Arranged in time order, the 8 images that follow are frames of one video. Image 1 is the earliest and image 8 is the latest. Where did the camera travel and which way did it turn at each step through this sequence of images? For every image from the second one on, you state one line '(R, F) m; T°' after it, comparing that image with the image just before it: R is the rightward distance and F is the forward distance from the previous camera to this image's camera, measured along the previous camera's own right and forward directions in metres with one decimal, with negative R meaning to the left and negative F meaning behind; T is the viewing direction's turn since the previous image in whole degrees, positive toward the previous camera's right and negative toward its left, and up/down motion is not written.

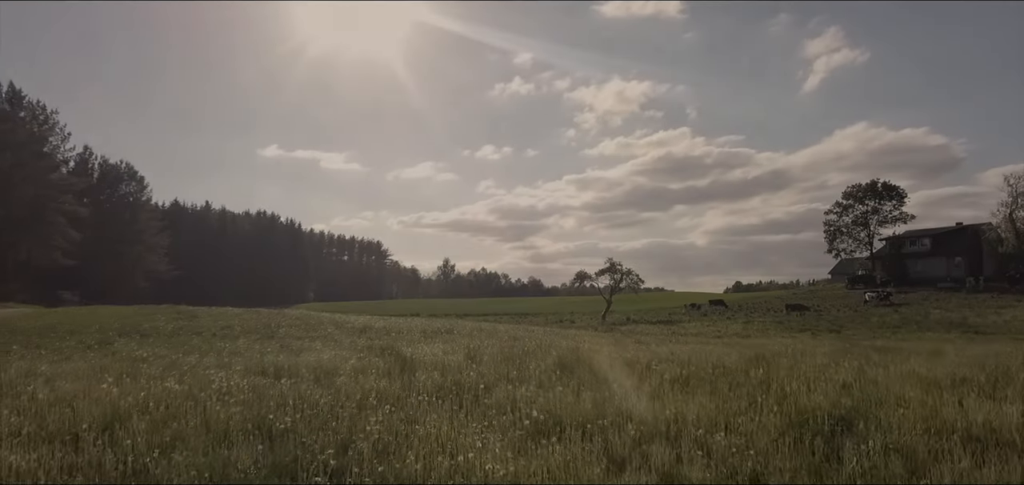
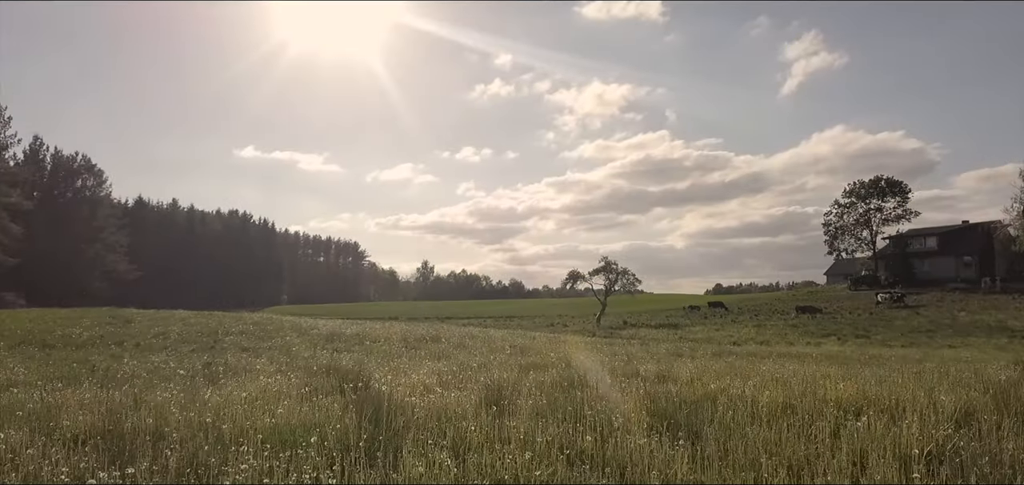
(-0.9, +5.1) m; +2°
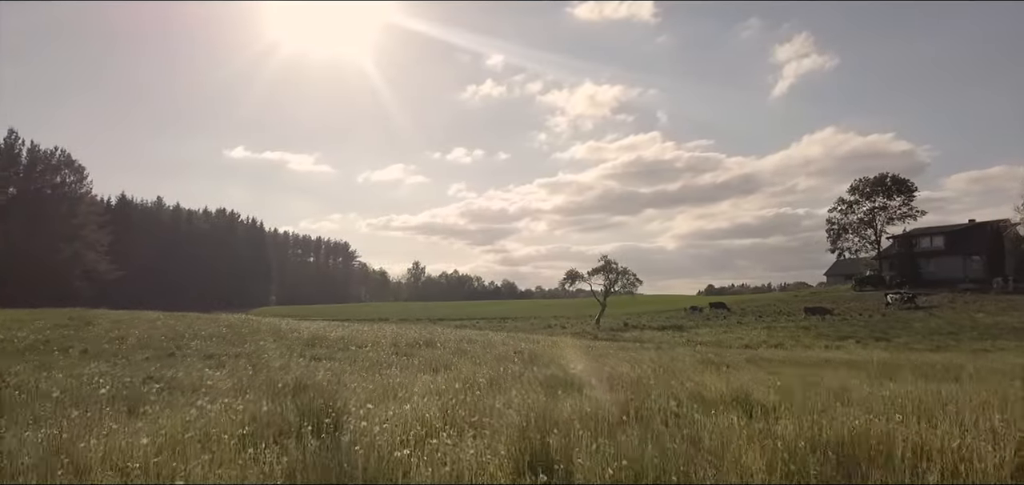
(-0.4, +2.6) m; +1°
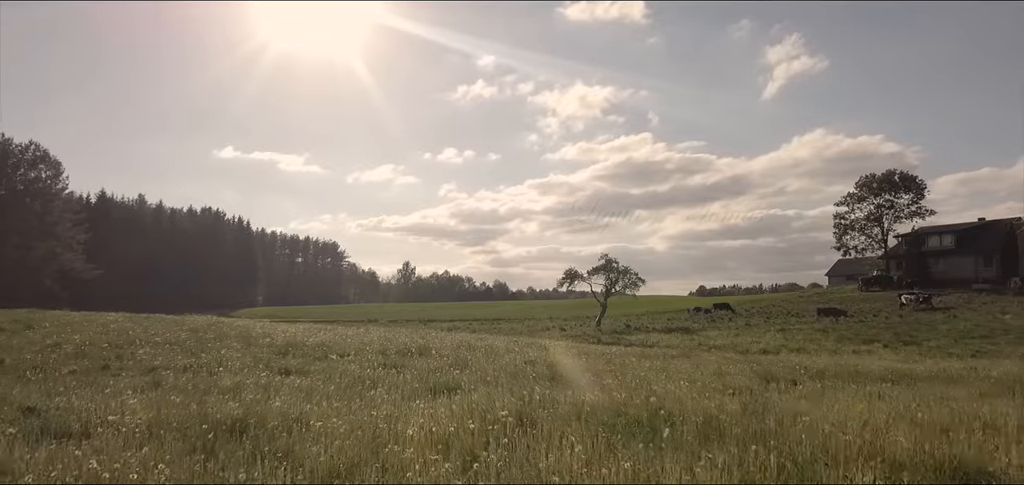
(-0.5, +3.1) m; +1°
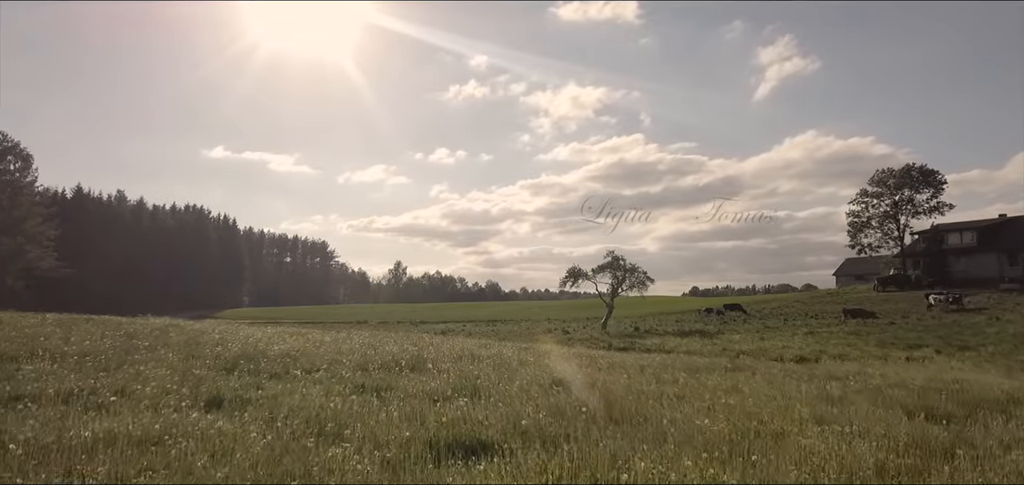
(-0.7, +4.2) m; +1°
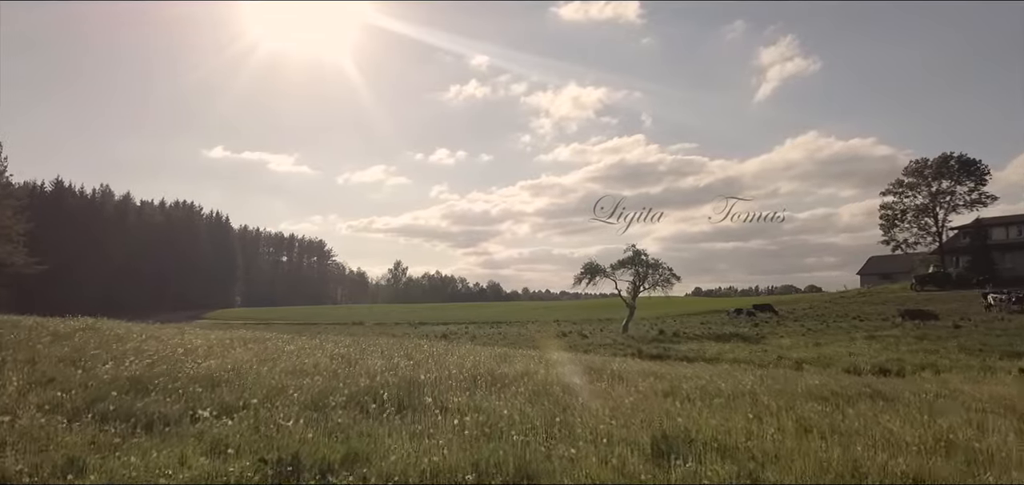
(-0.8, +5.5) m; 0°
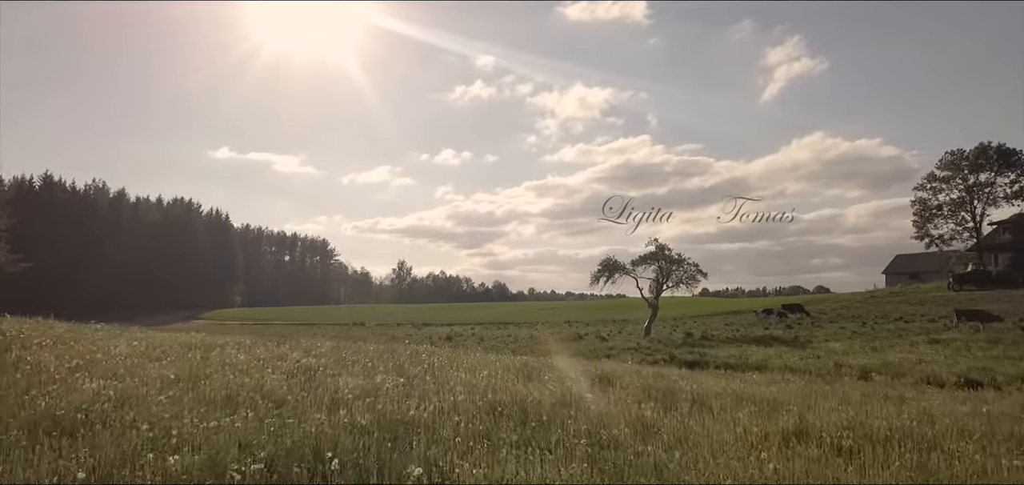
(-0.4, +4.0) m; 0°
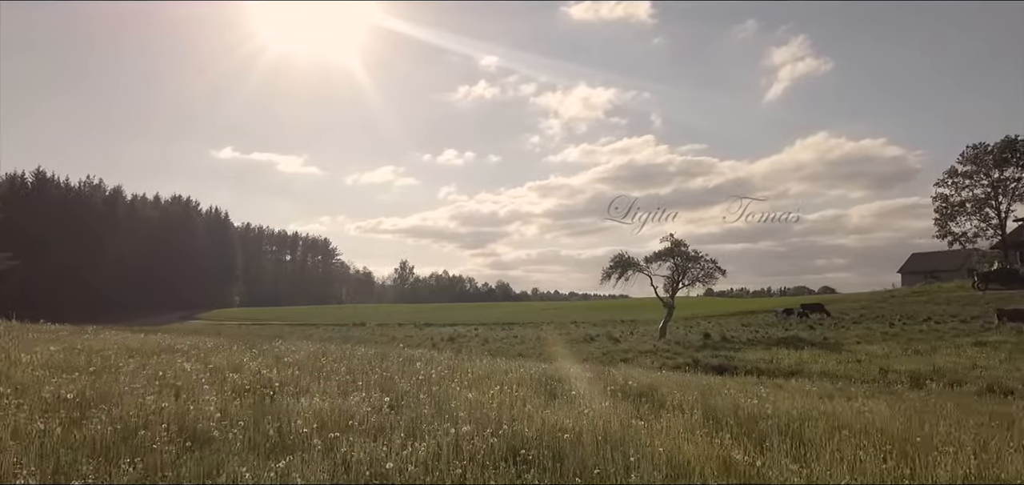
(-0.2, +2.4) m; 0°
